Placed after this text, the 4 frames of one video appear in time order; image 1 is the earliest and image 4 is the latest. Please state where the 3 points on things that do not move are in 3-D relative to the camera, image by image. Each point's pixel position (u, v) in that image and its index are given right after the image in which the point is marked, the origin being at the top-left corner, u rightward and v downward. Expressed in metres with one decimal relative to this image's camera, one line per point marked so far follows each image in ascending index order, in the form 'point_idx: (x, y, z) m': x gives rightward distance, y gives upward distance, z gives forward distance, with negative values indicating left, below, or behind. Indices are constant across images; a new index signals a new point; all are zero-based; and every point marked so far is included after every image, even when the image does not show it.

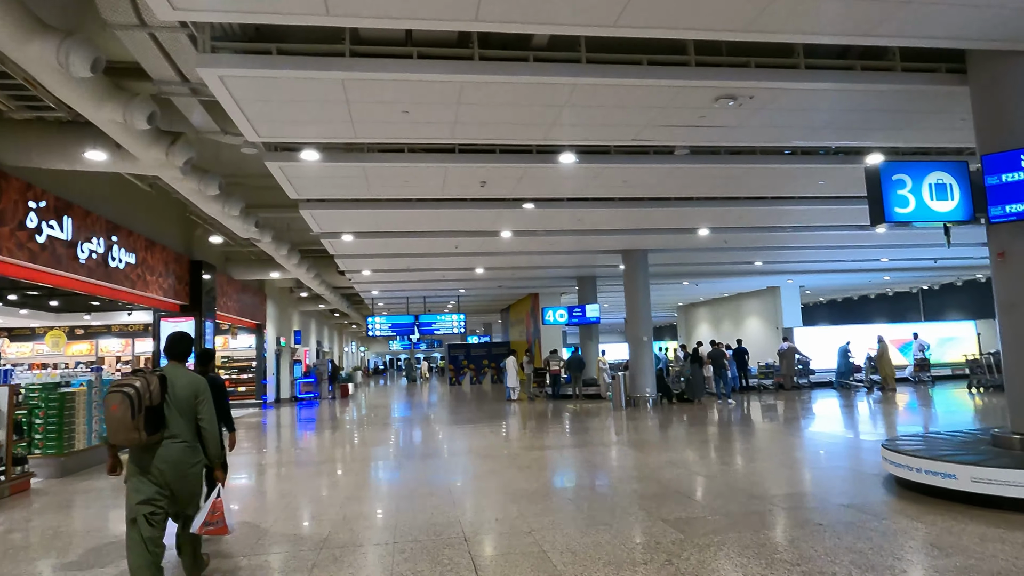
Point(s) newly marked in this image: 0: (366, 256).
0: (-3.0, +0.7, +13.5) m
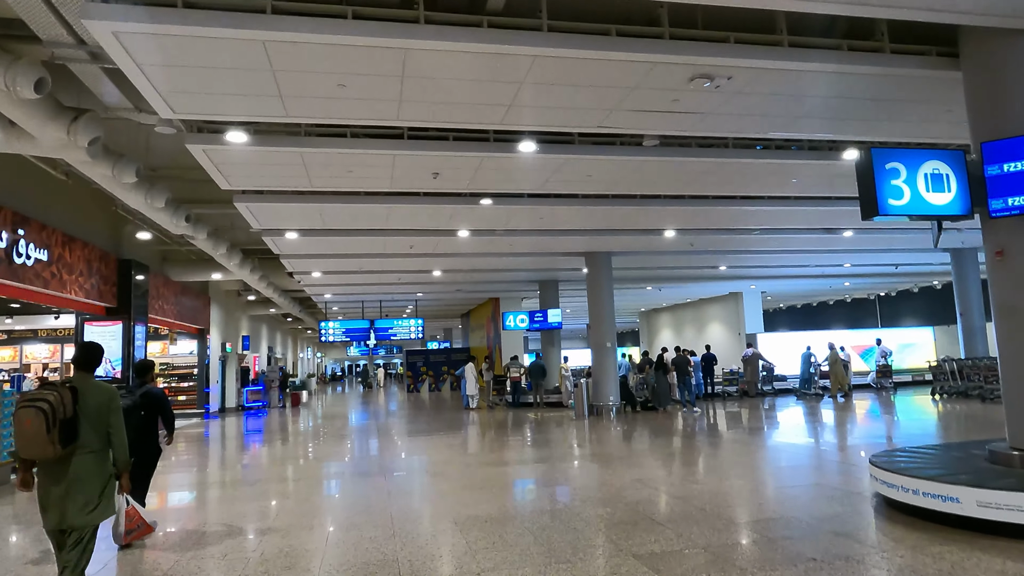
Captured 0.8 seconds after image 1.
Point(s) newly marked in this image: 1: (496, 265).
0: (-3.8, +0.6, +12.7) m
1: (-0.4, +0.5, +14.9) m
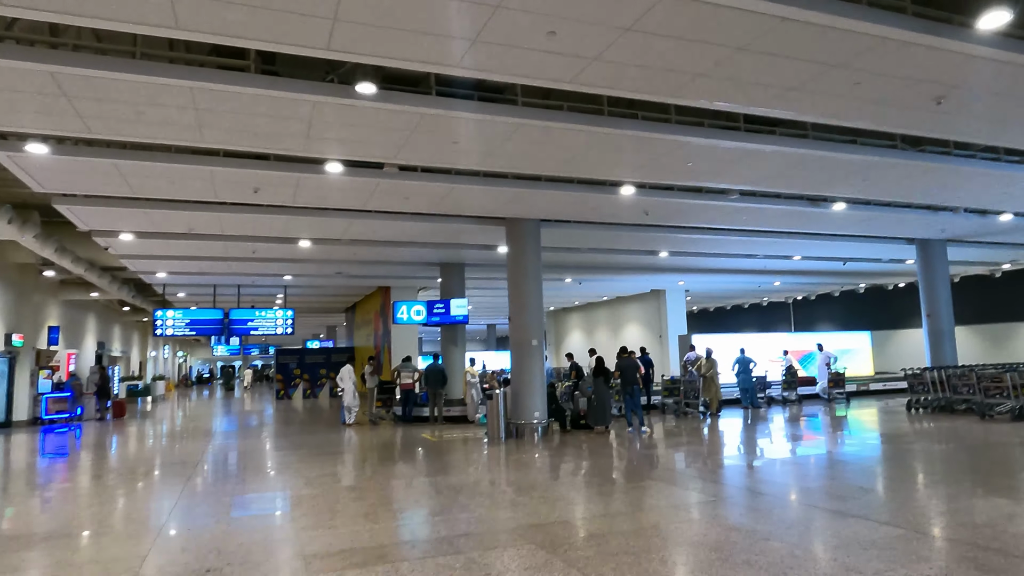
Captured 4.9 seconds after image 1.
0: (-5.2, +1.1, +8.5) m
1: (-2.1, +0.9, +11.2) m
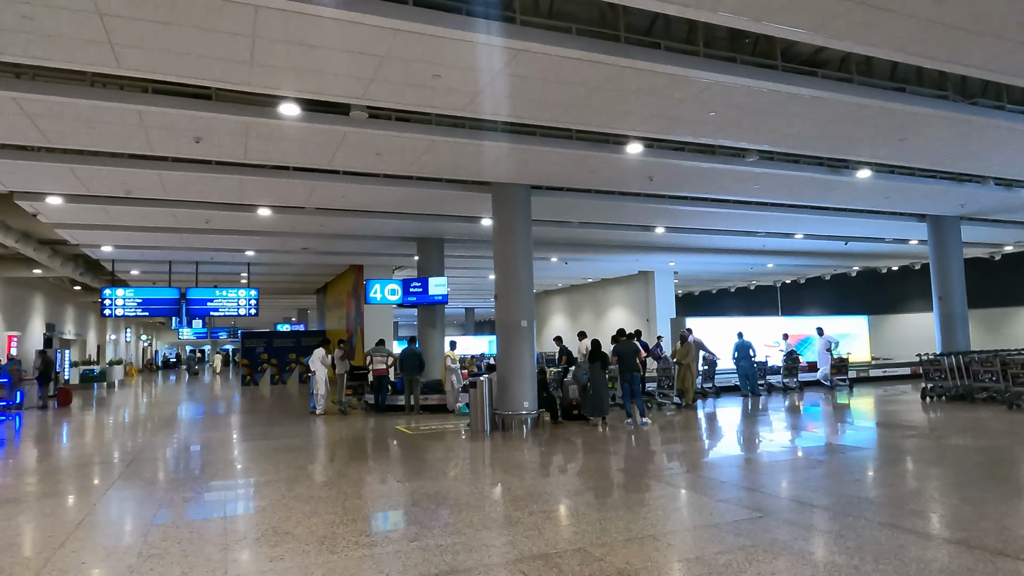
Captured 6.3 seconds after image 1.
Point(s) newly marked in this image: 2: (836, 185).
0: (-5.3, +1.4, +7.1) m
1: (-2.4, +1.3, +10.0) m
2: (+4.6, +1.5, +9.4) m
